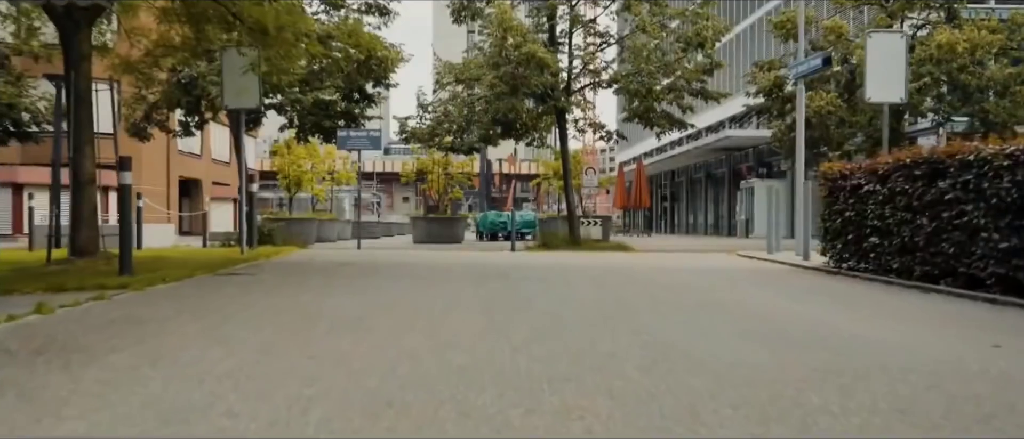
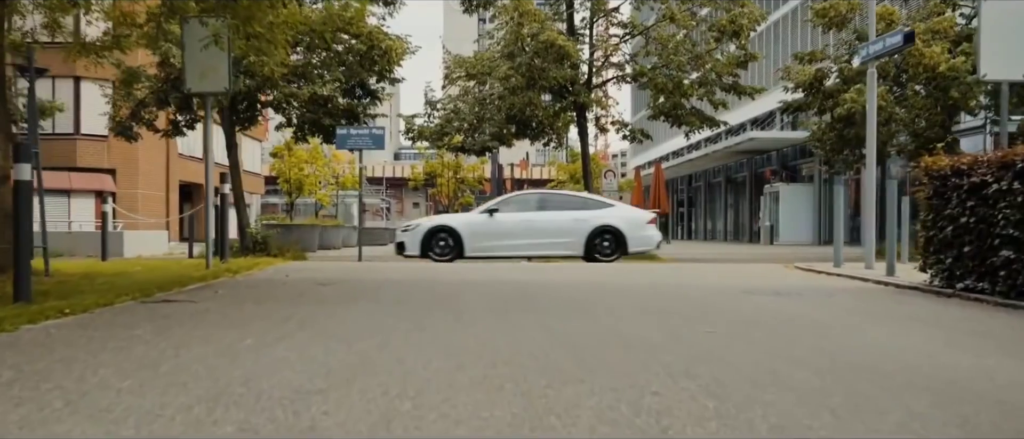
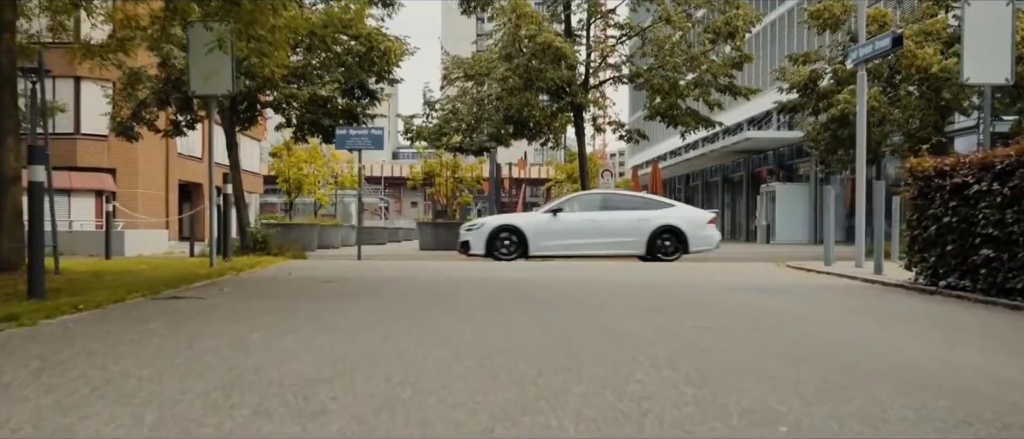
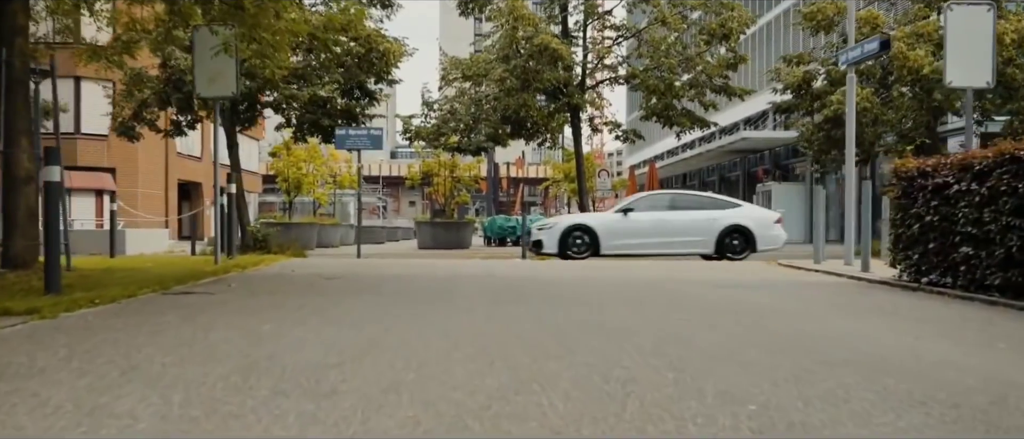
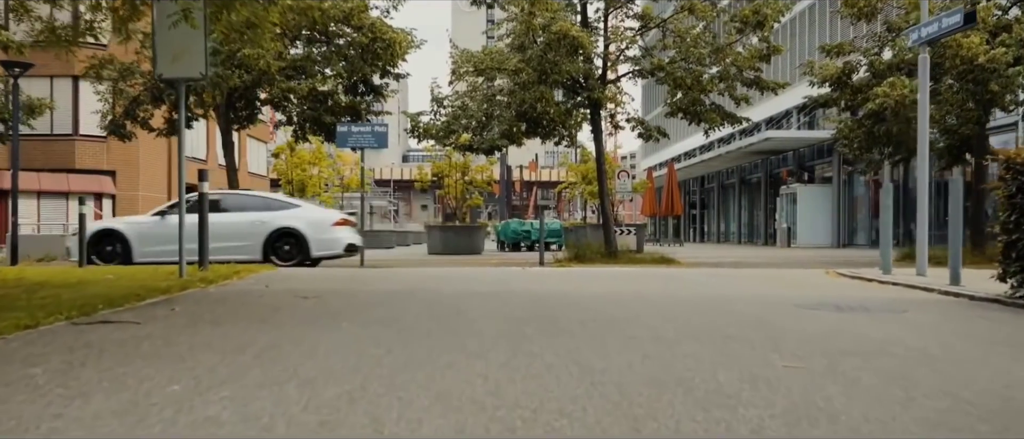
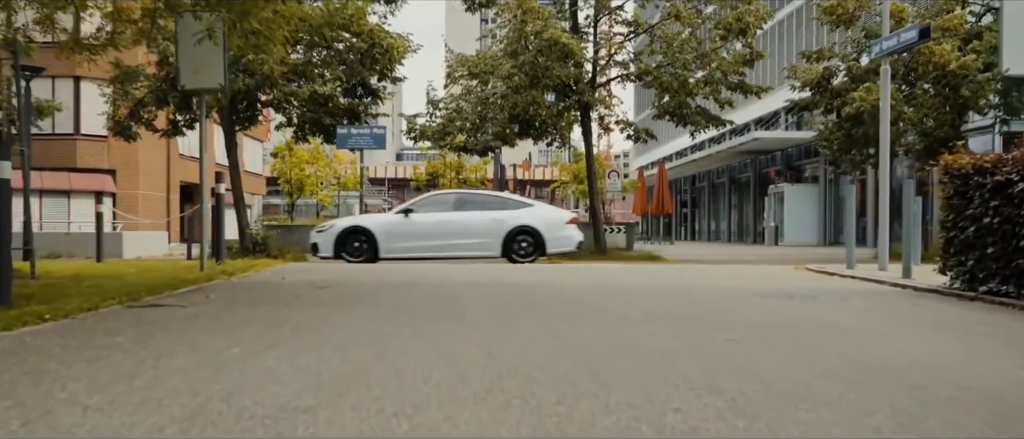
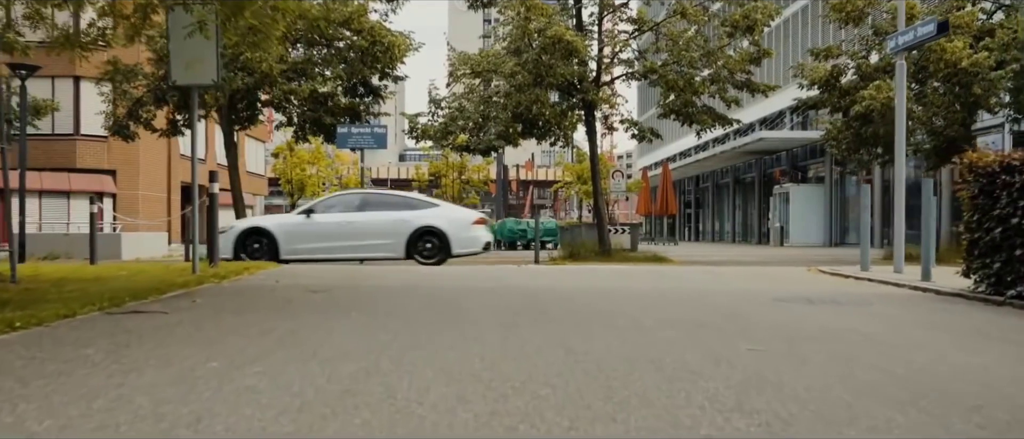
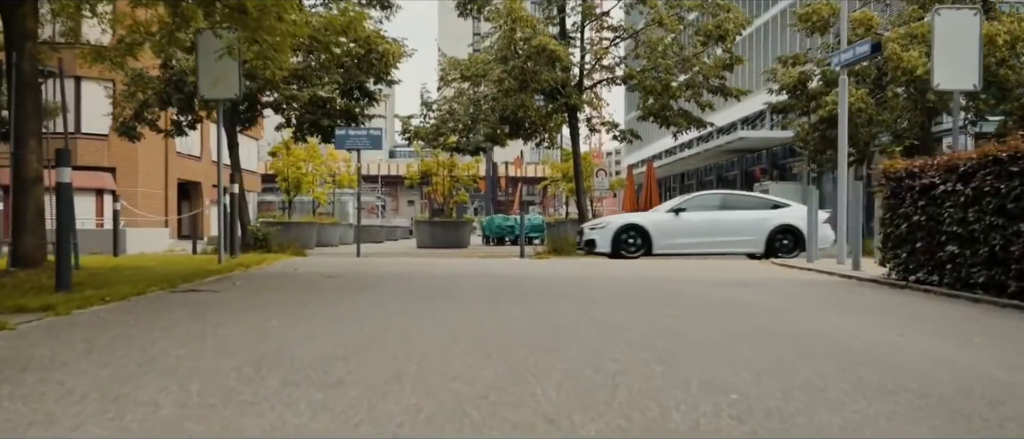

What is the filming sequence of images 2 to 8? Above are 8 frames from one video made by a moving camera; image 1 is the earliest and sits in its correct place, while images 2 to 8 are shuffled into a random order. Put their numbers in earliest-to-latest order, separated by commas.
8, 4, 3, 2, 6, 7, 5
